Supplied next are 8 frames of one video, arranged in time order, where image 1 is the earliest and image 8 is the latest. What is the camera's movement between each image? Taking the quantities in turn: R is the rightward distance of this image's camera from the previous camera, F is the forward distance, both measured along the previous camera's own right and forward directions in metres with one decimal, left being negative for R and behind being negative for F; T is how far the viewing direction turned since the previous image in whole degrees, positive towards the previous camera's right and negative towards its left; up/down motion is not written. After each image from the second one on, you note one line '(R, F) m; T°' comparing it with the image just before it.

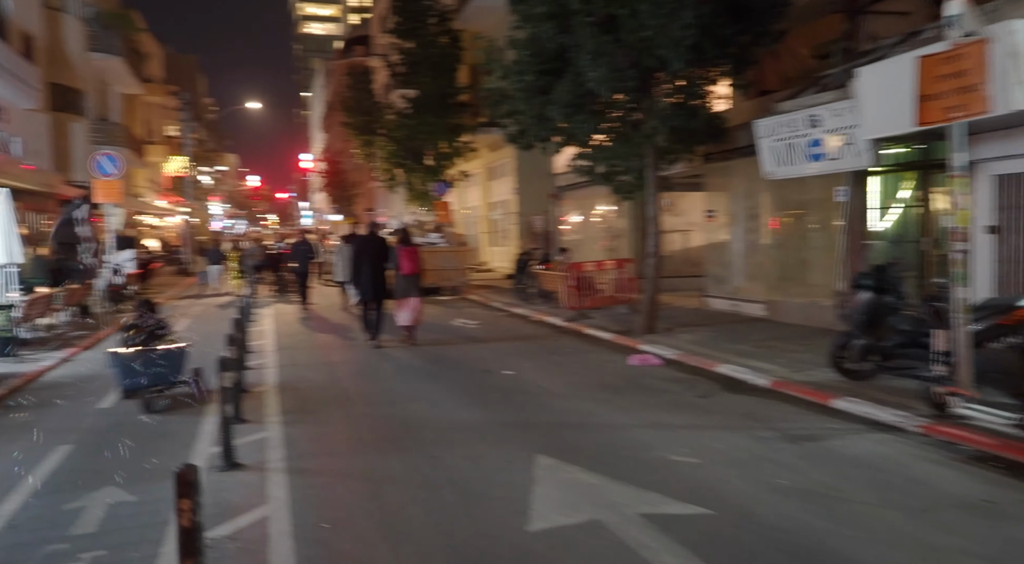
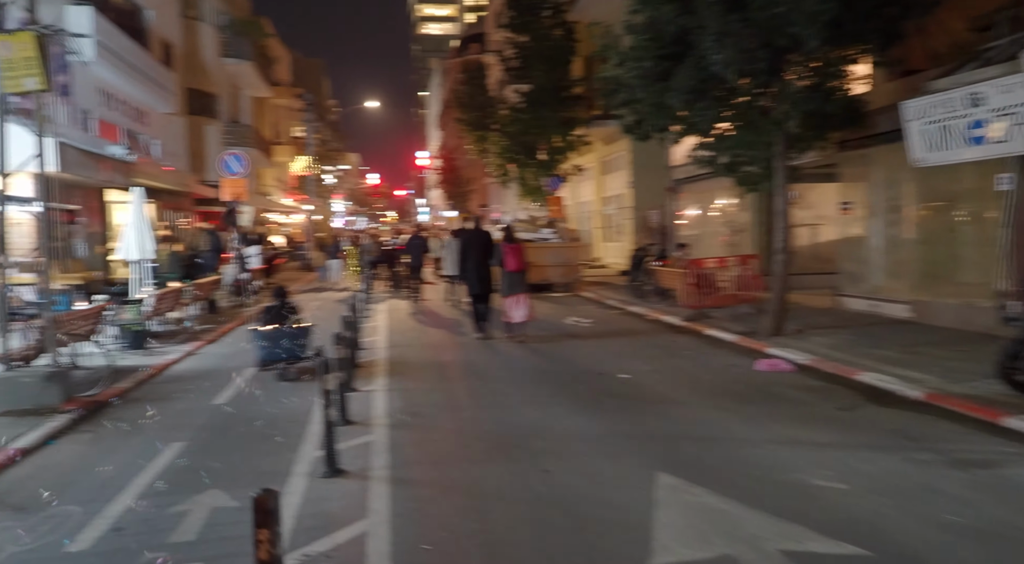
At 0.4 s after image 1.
(0.0, +0.5) m; -8°
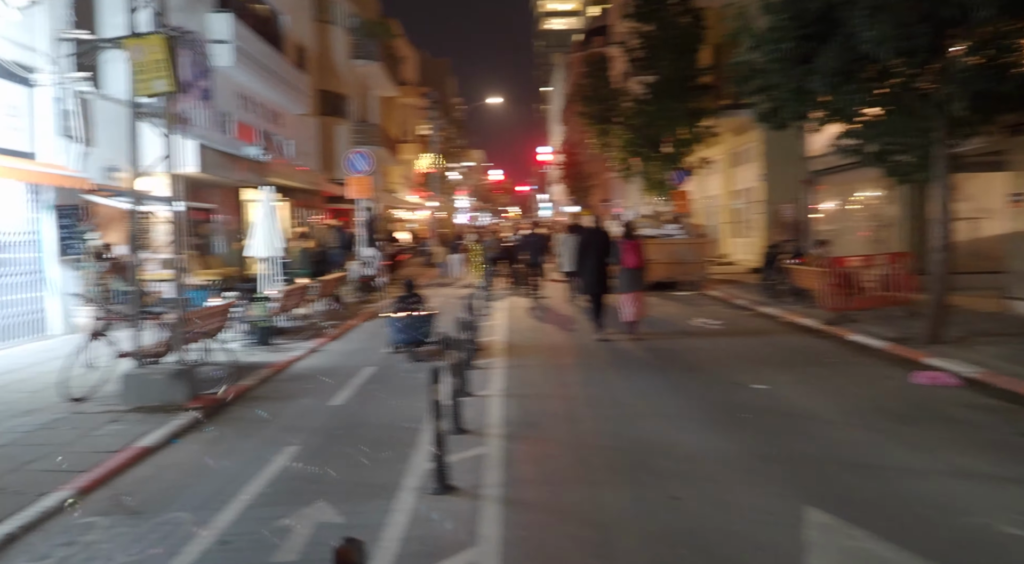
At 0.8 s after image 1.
(0.0, +0.5) m; -9°
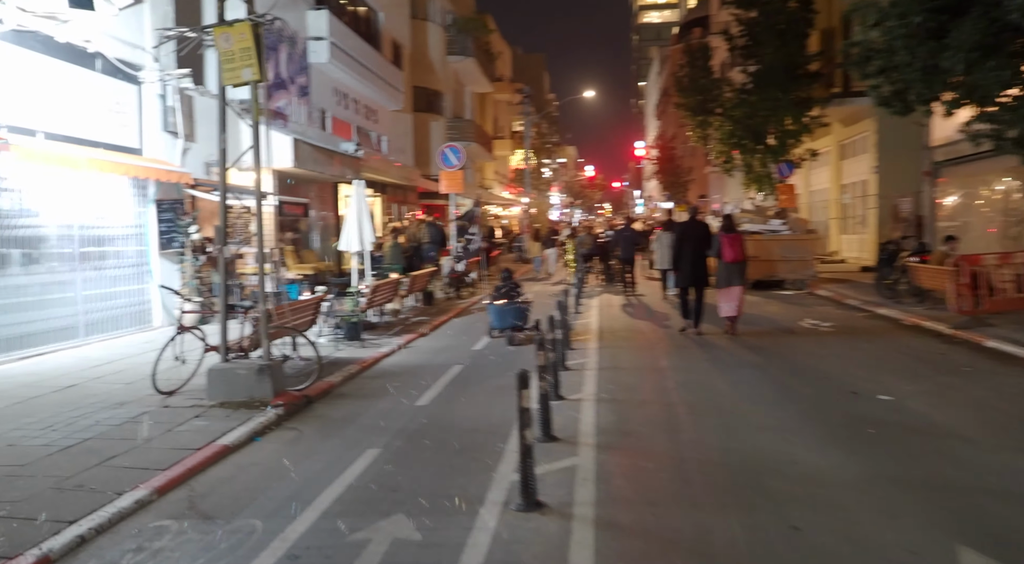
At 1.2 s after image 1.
(0.0, +0.5) m; -7°
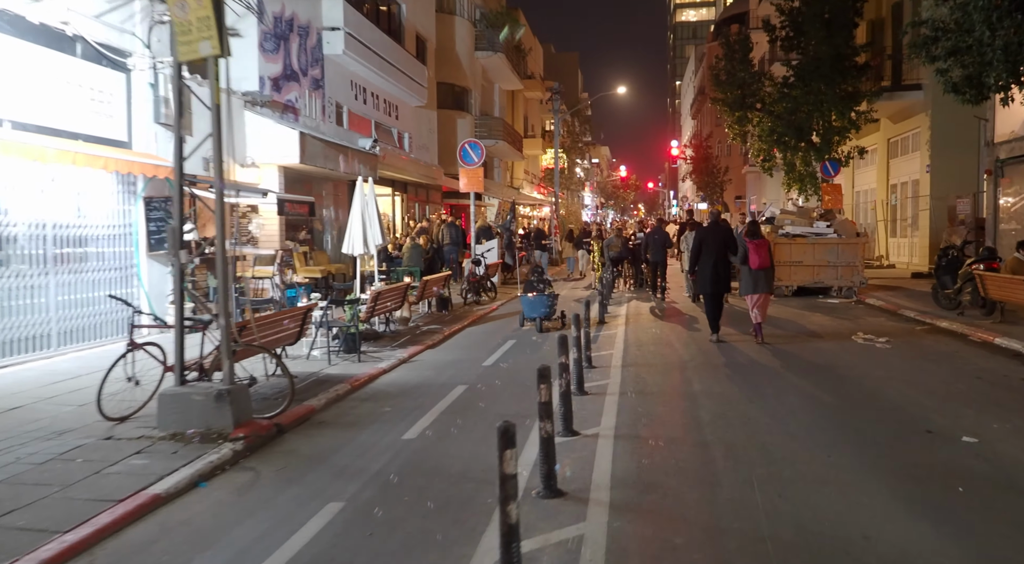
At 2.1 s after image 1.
(+0.2, +1.3) m; -2°
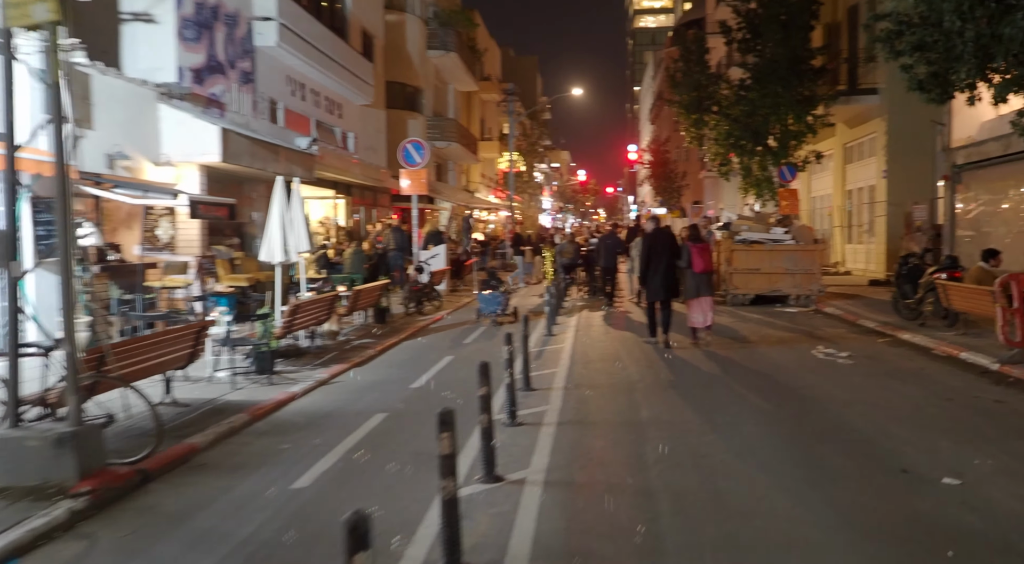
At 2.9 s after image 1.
(+0.4, +1.0) m; +3°
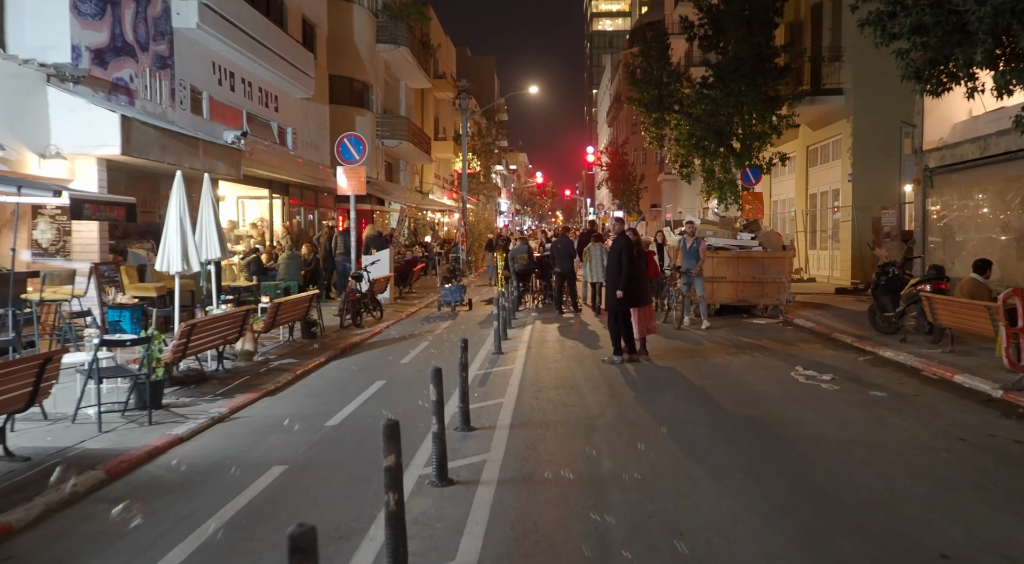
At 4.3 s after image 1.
(+0.2, +1.5) m; +3°
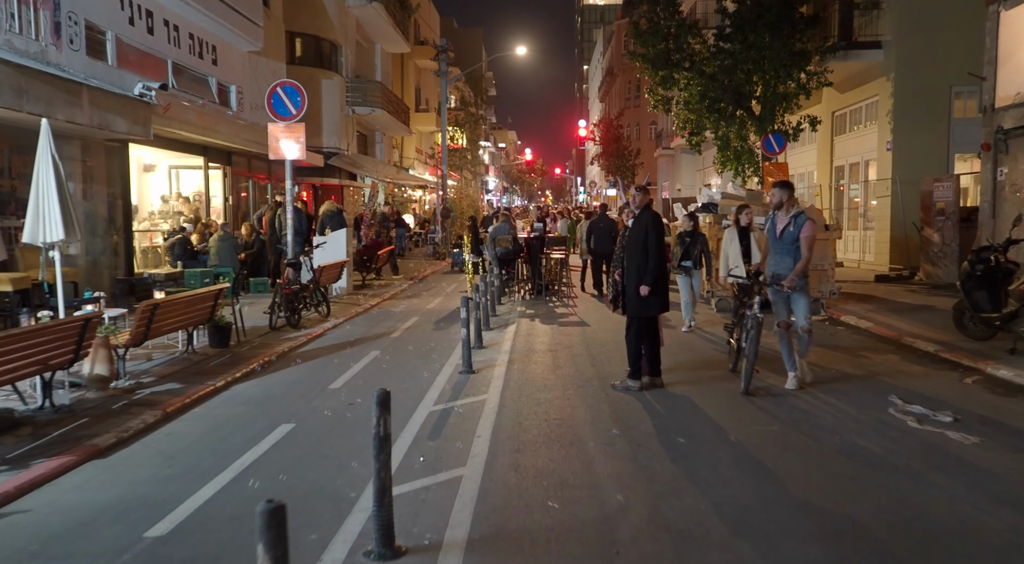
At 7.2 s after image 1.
(+0.2, +3.4) m; +1°
